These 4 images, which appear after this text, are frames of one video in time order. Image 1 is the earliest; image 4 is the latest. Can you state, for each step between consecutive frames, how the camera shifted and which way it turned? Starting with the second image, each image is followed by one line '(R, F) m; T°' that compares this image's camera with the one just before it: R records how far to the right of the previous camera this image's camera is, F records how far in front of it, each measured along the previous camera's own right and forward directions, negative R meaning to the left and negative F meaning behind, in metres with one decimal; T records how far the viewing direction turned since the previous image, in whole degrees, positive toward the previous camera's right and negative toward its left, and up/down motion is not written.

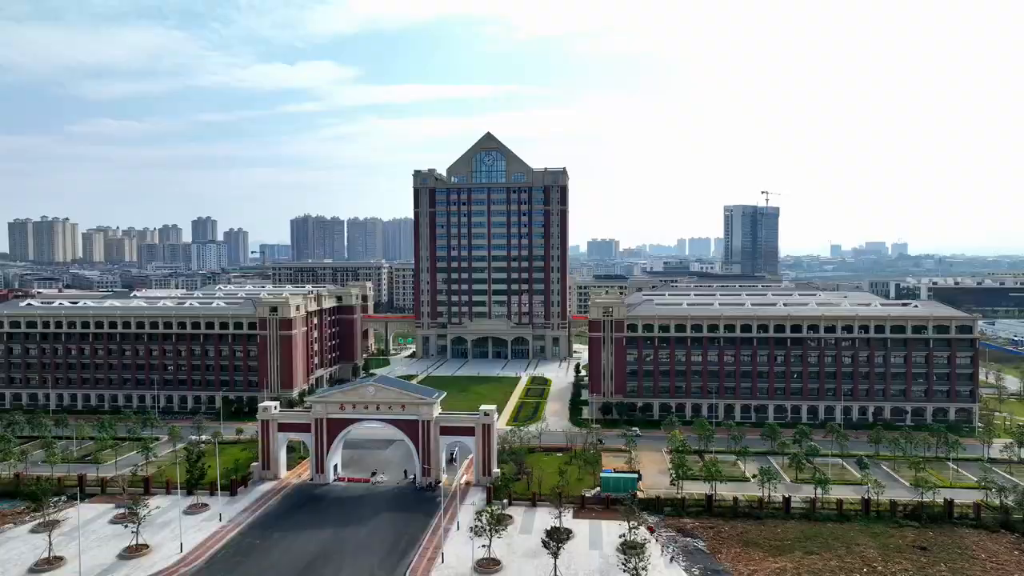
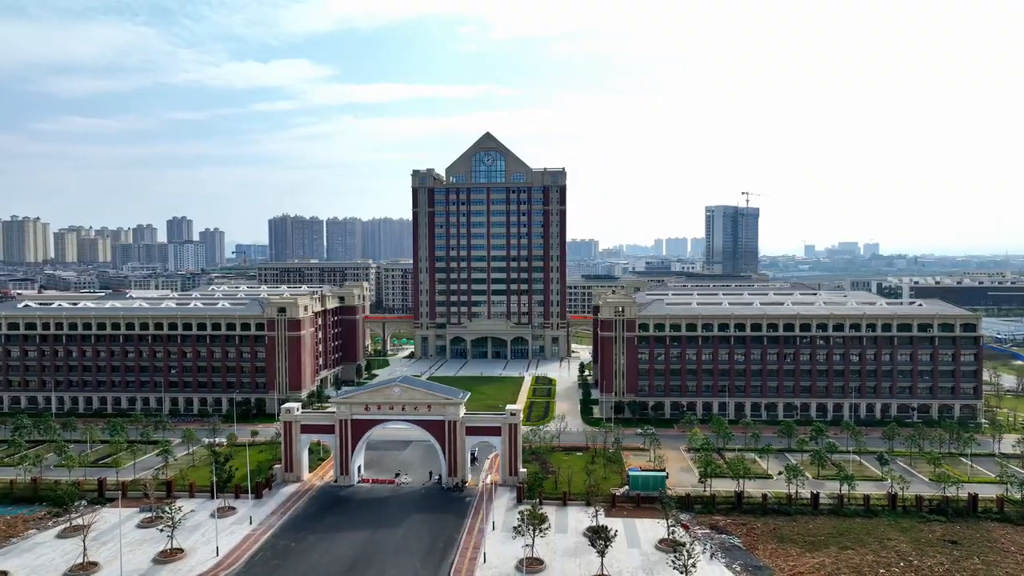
(-3.0, 0.0) m; +2°
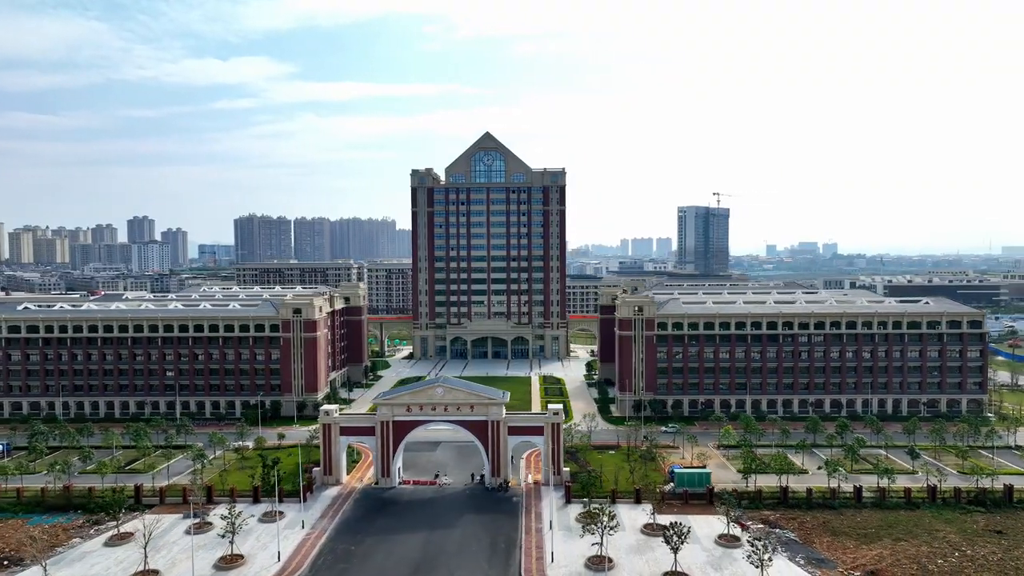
(-4.8, 0.0) m; +3°
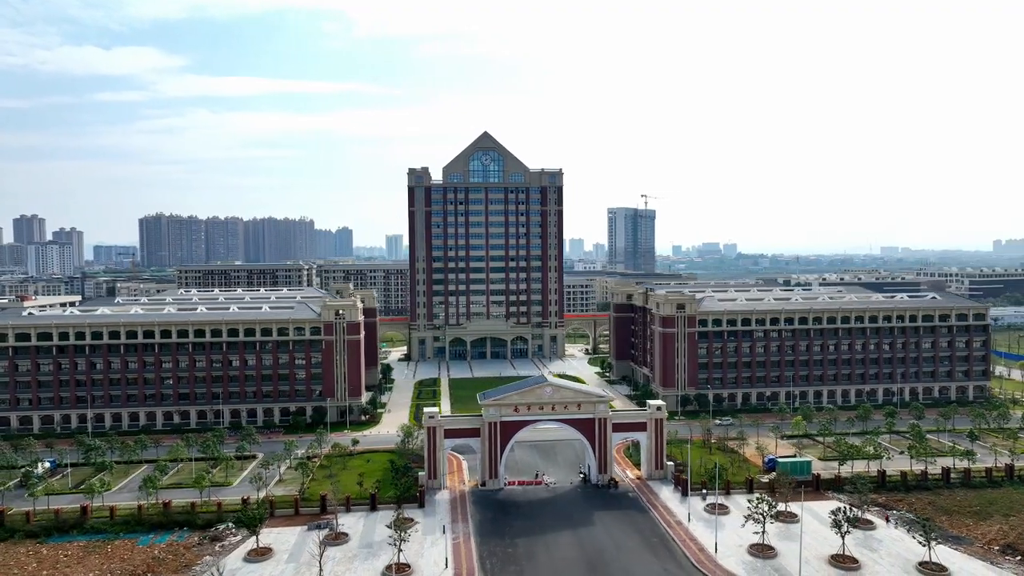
(-12.2, +0.6) m; +7°
